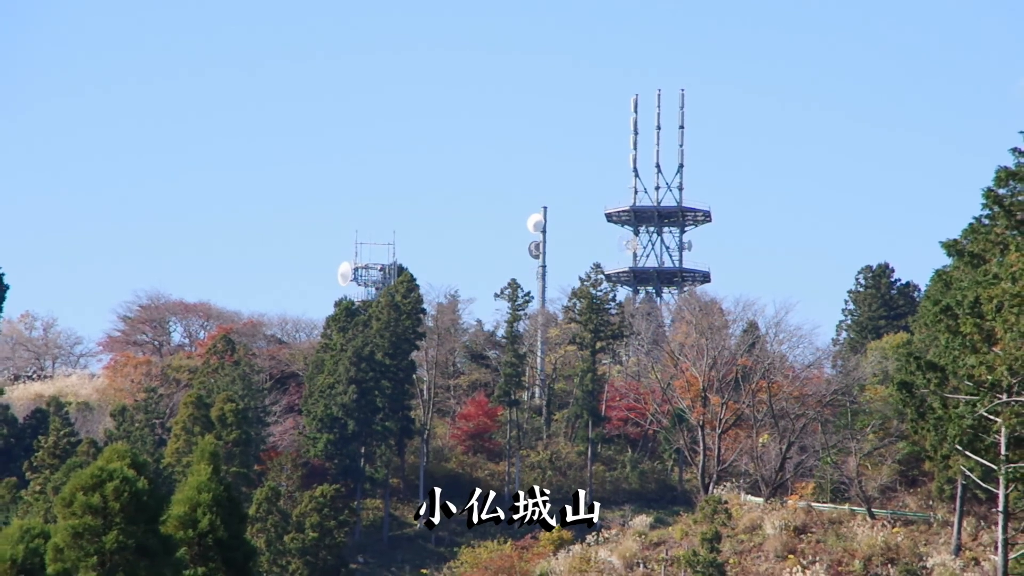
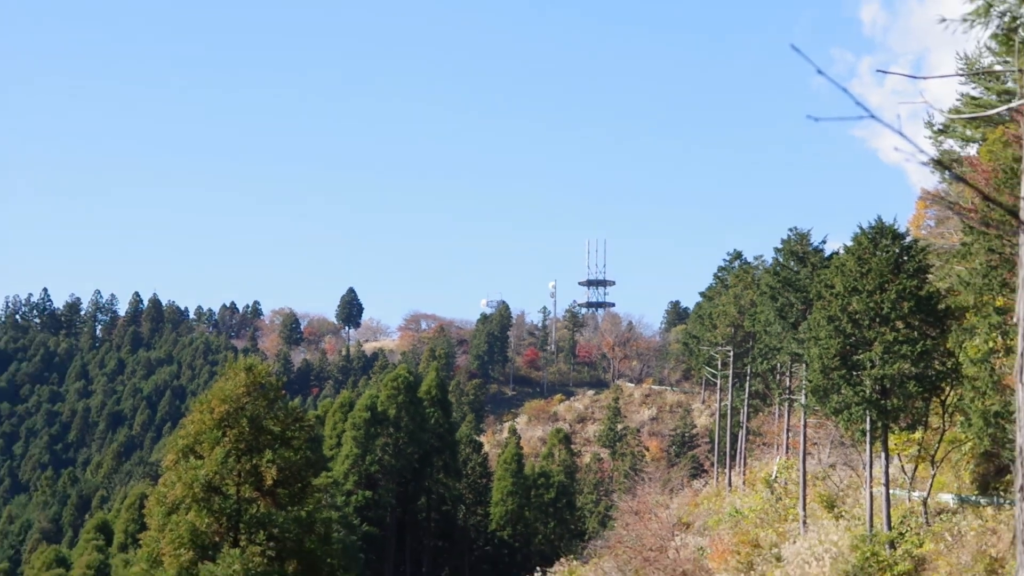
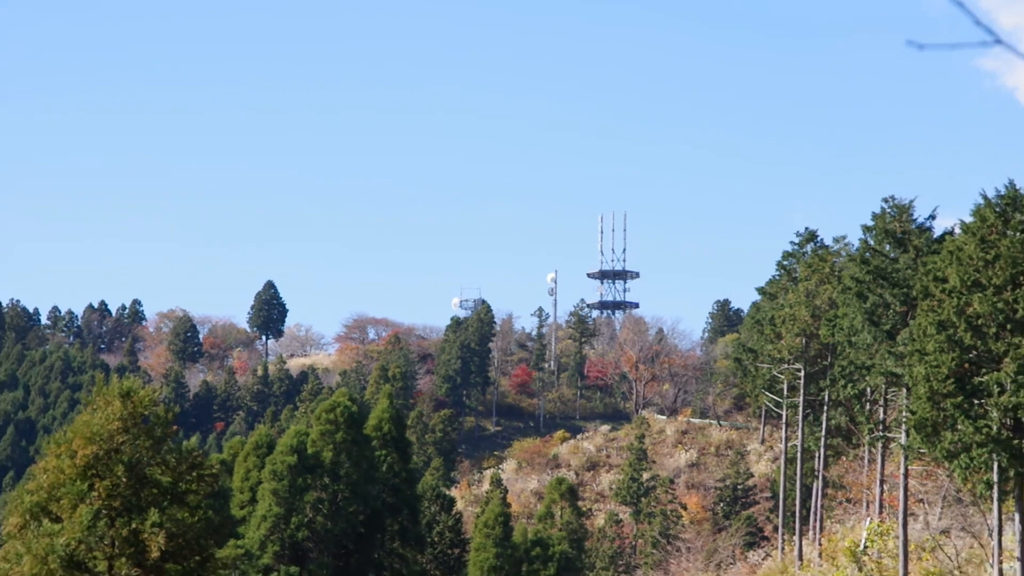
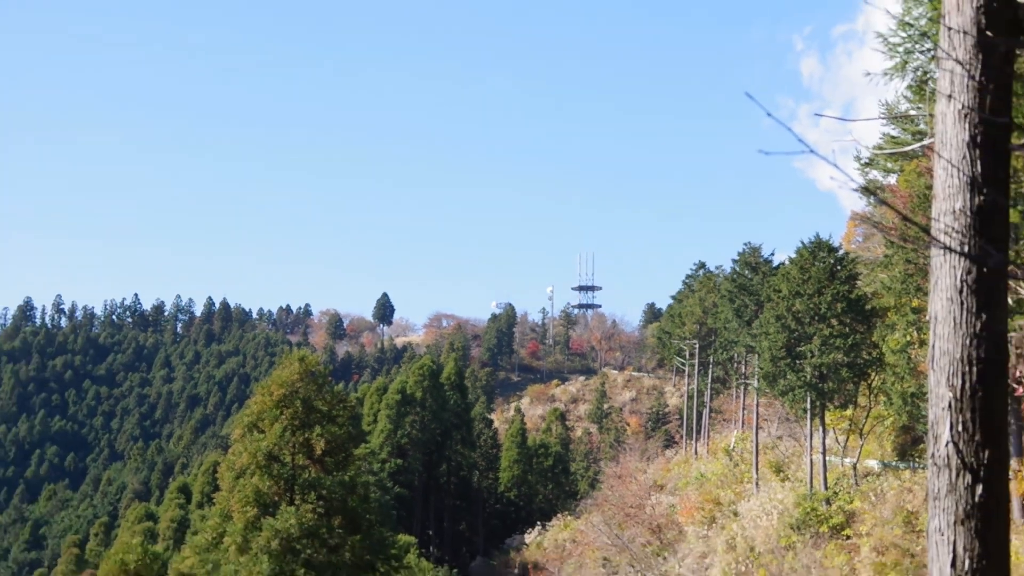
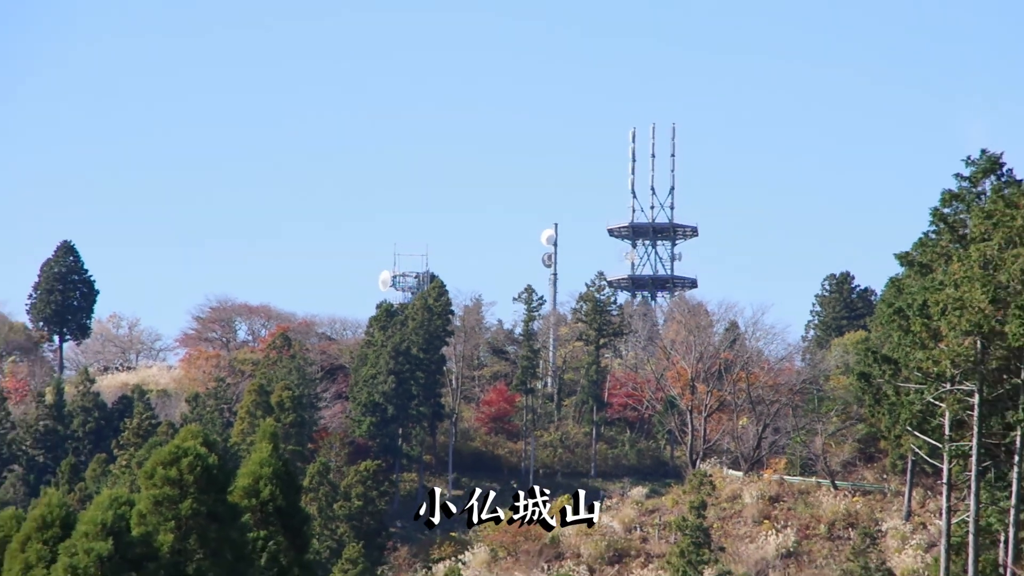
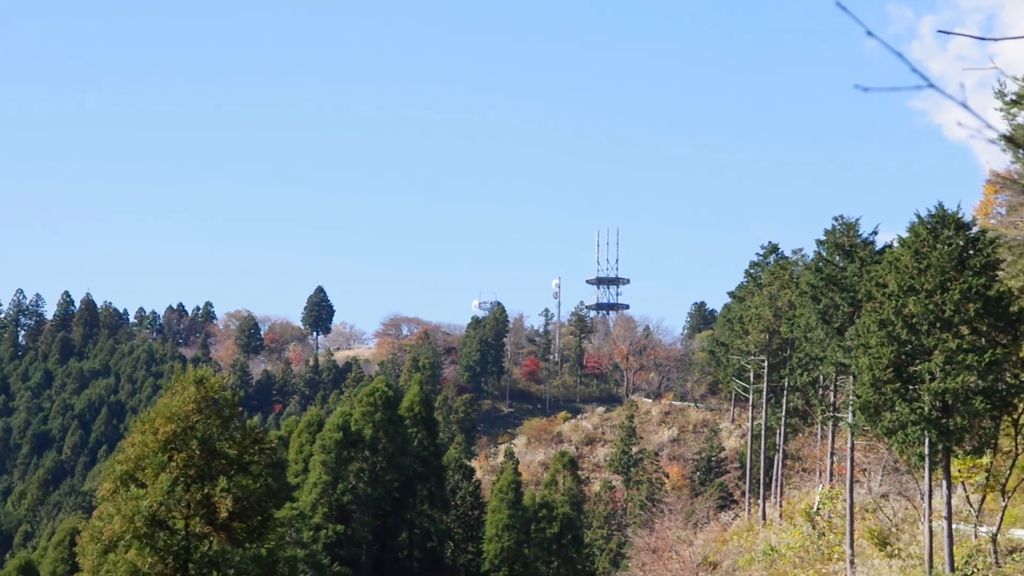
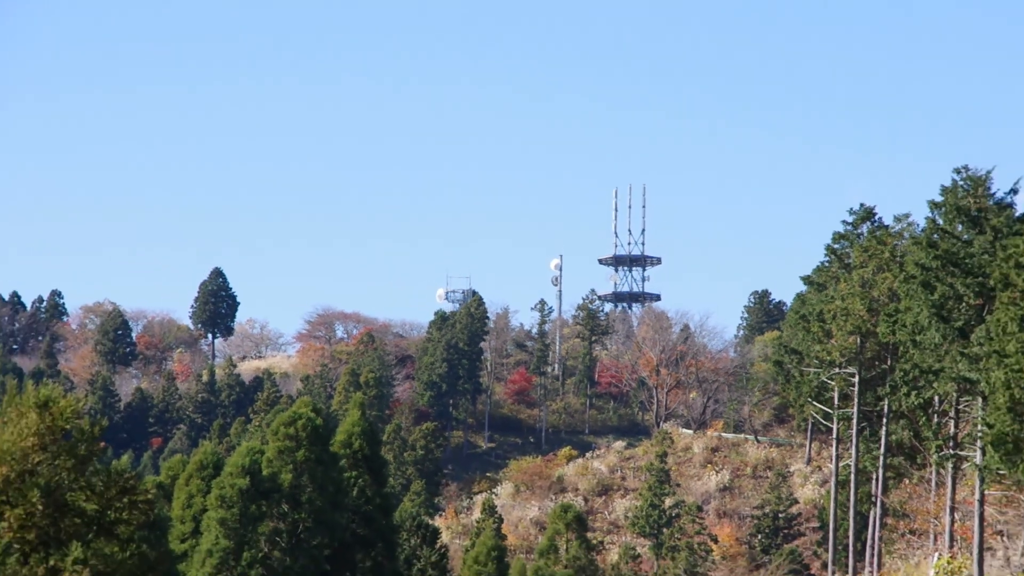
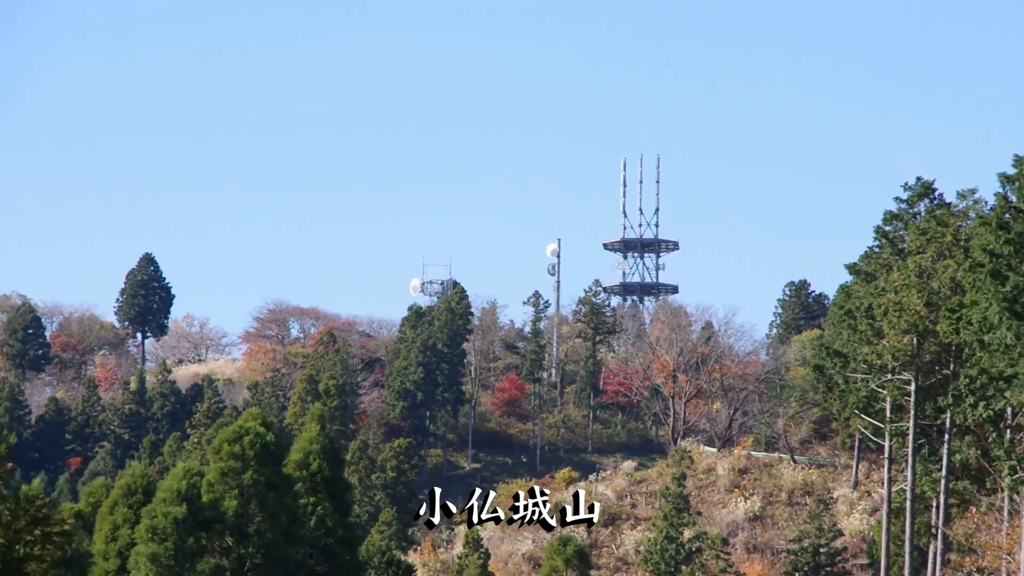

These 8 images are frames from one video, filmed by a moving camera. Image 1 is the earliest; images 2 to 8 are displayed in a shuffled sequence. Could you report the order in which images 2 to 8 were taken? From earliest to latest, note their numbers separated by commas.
5, 8, 7, 3, 6, 2, 4
